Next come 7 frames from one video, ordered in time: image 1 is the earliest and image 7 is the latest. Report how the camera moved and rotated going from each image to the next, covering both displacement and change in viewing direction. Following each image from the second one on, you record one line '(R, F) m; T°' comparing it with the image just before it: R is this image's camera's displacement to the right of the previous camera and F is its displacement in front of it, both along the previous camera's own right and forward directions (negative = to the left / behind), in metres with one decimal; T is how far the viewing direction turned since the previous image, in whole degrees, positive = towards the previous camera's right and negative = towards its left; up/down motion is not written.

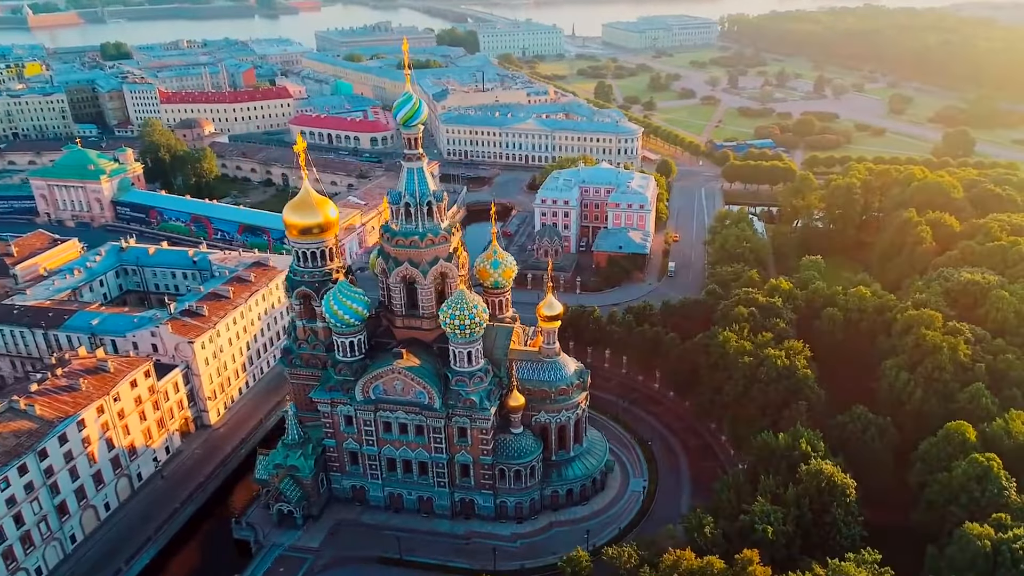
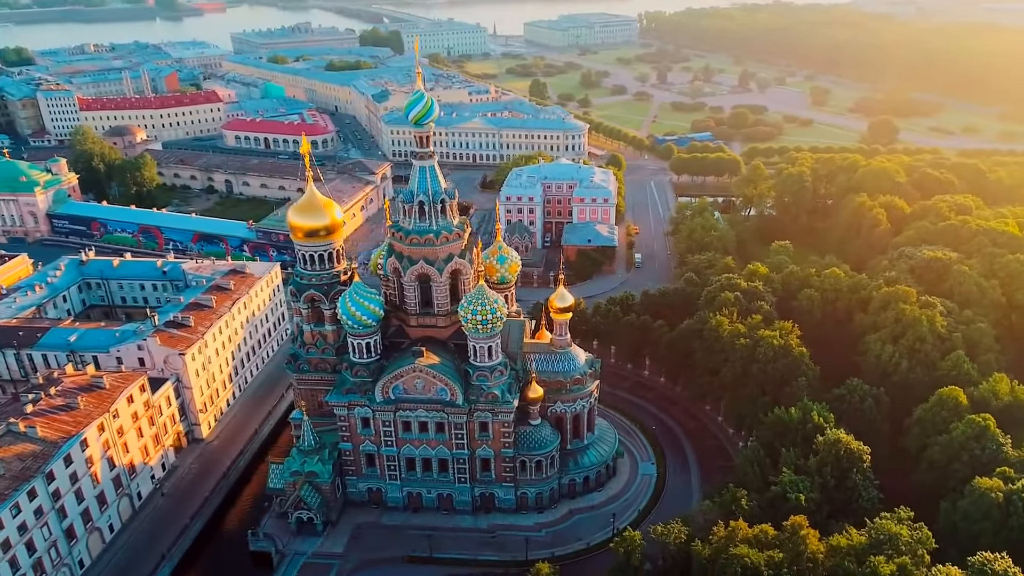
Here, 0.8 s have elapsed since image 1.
(-4.9, -0.4) m; +6°
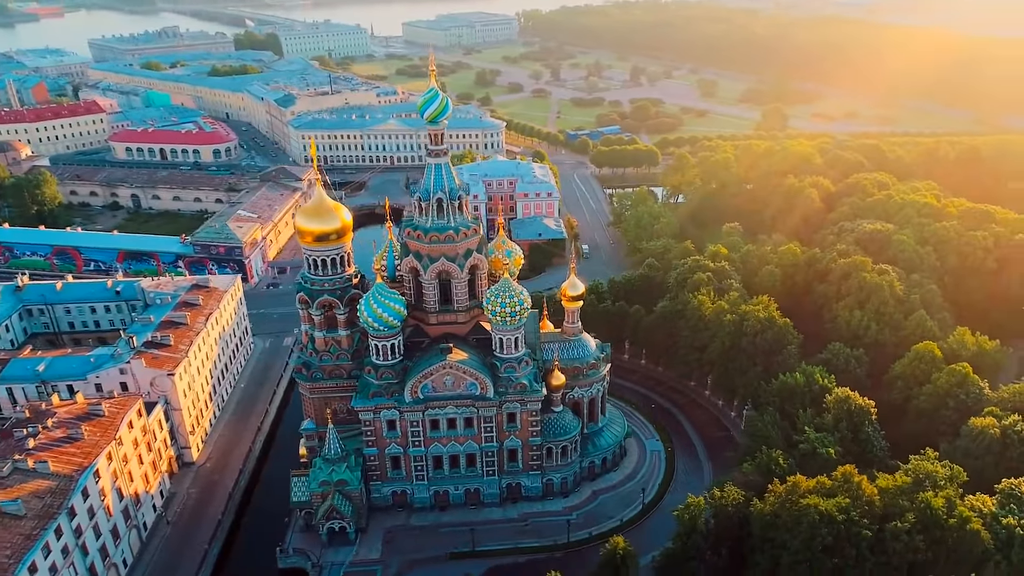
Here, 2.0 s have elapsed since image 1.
(-7.5, -0.3) m; +9°
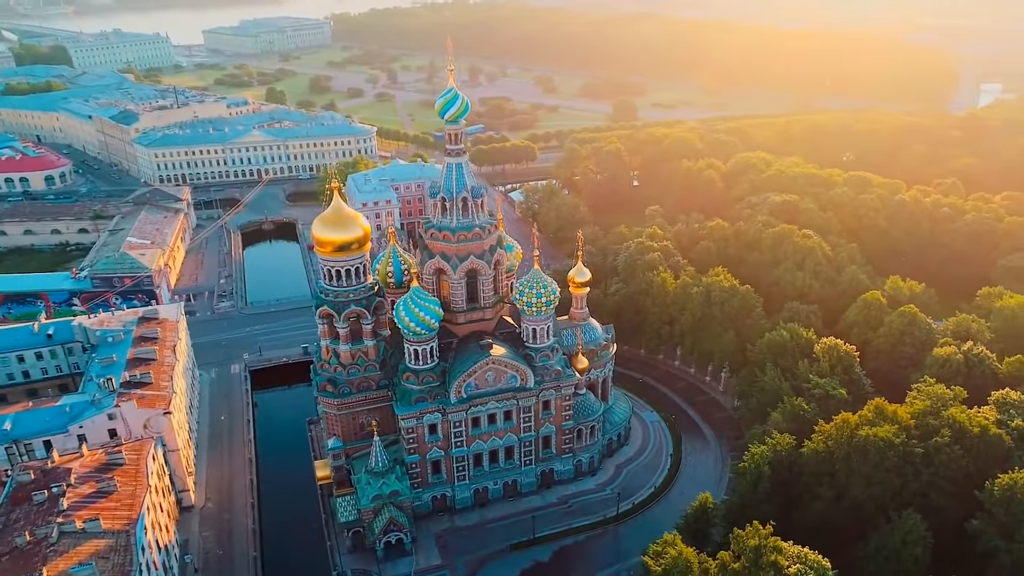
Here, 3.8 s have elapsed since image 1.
(-11.5, +0.2) m; +14°
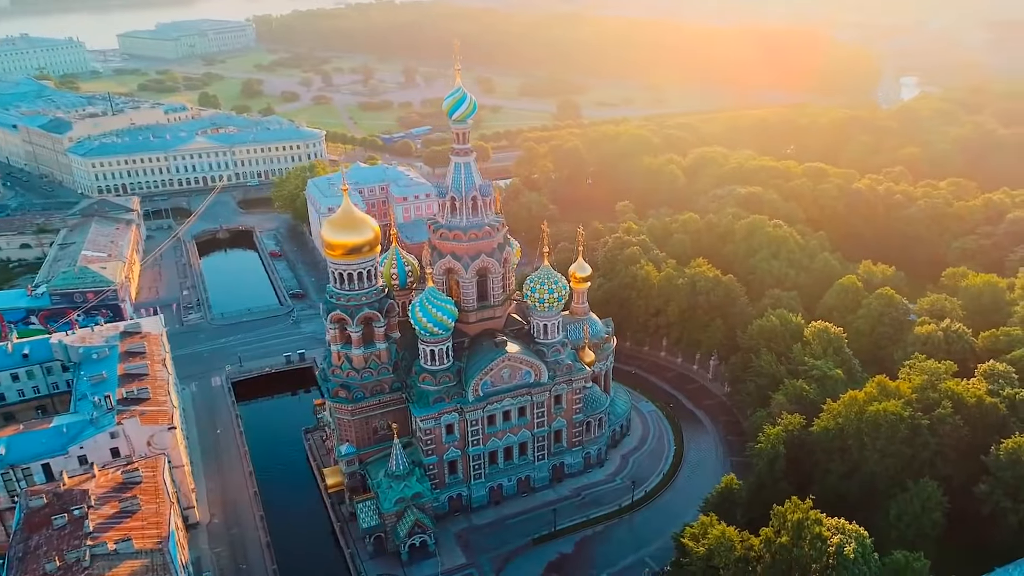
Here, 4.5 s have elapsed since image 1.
(-4.5, -0.2) m; +5°
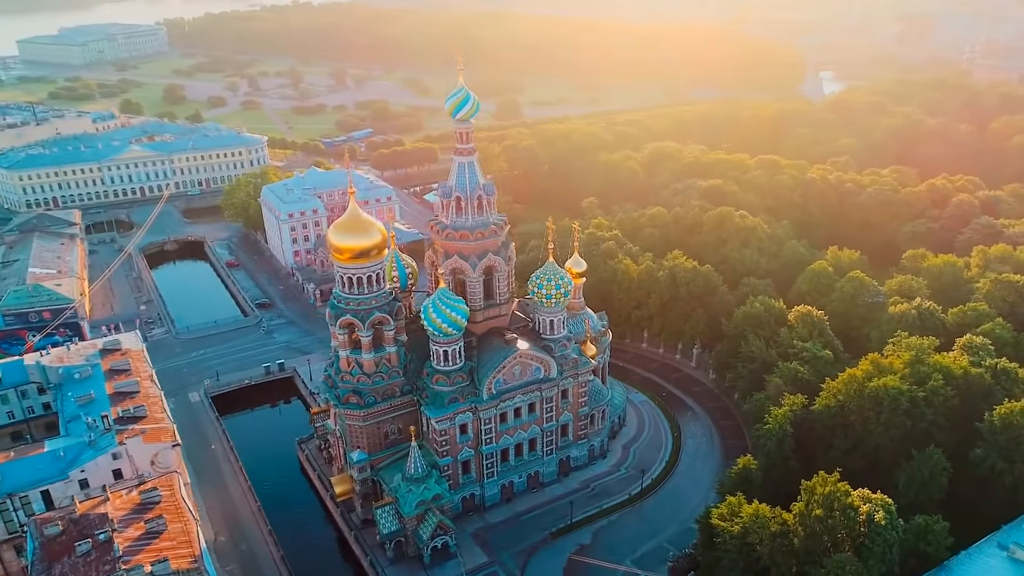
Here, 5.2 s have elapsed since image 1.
(-4.6, -0.1) m; +6°
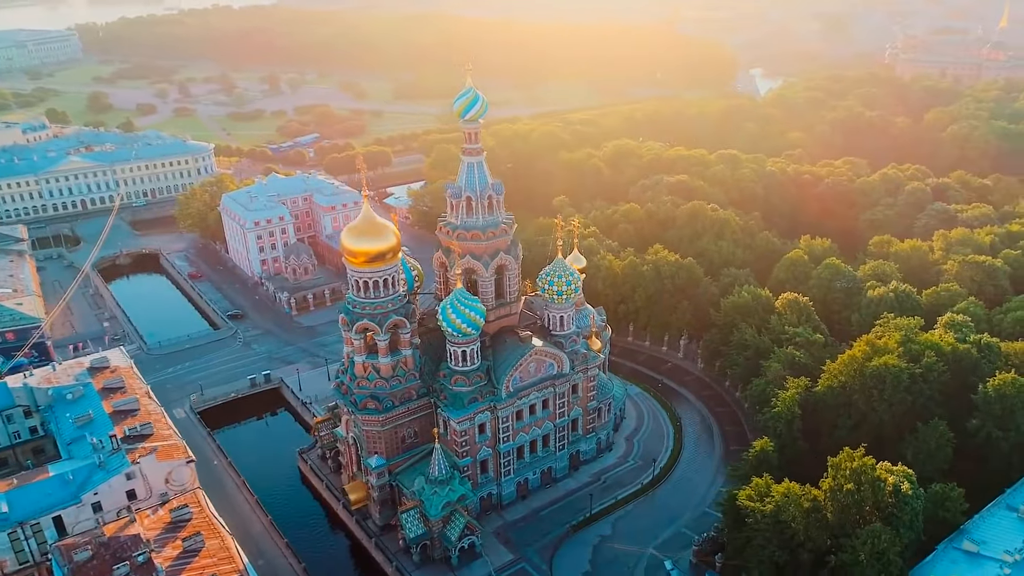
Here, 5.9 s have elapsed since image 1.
(-4.6, -0.2) m; +5°
